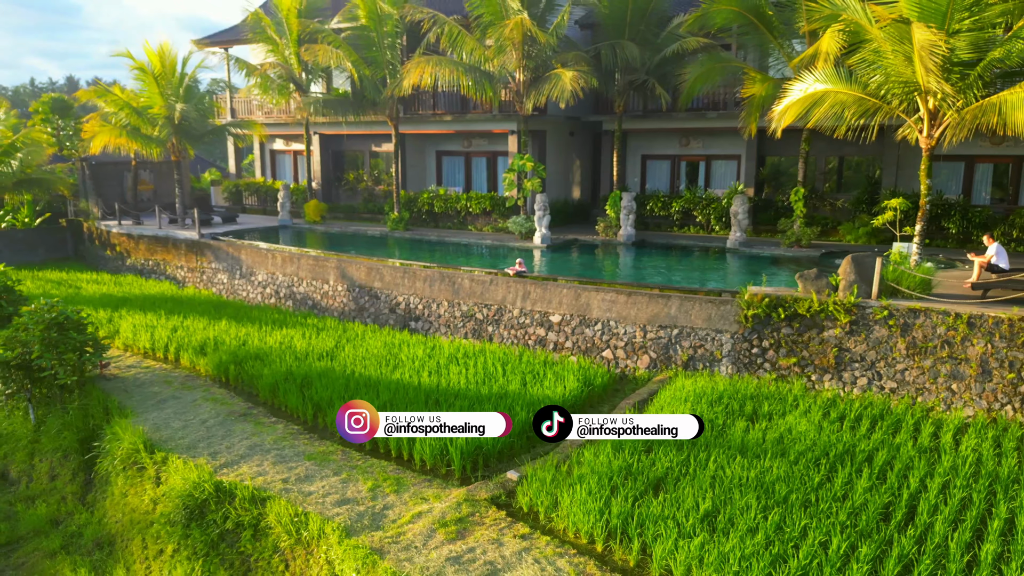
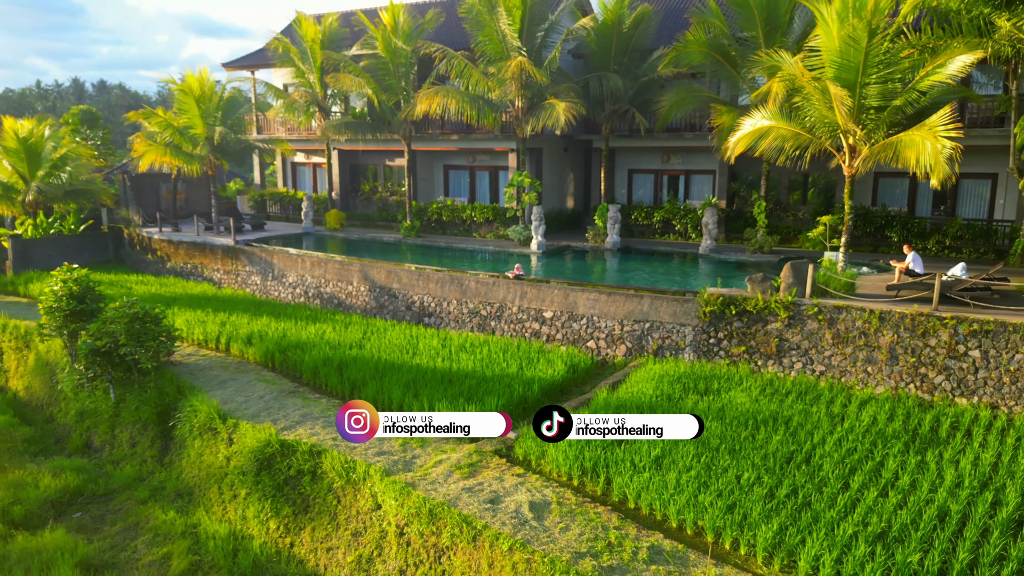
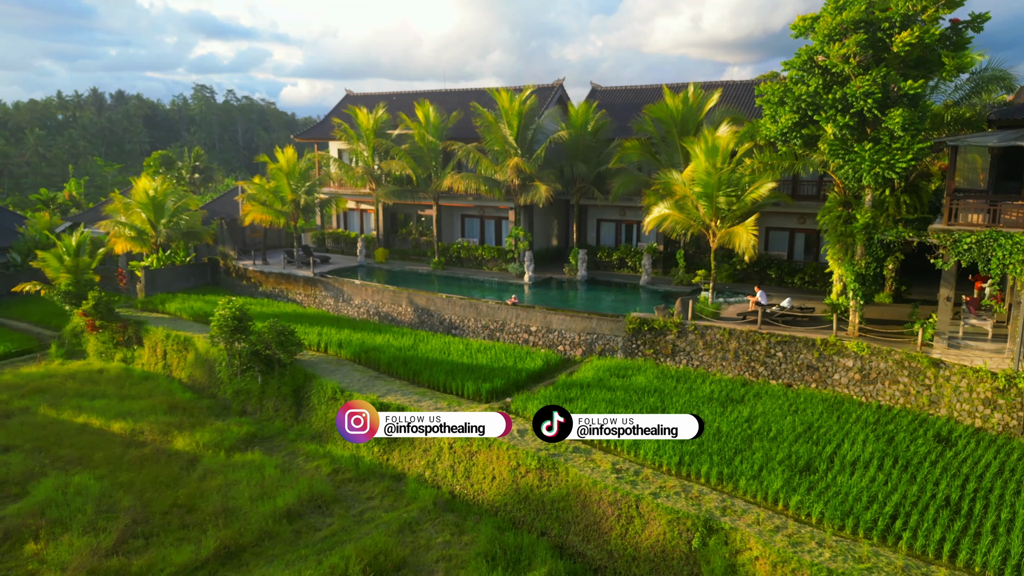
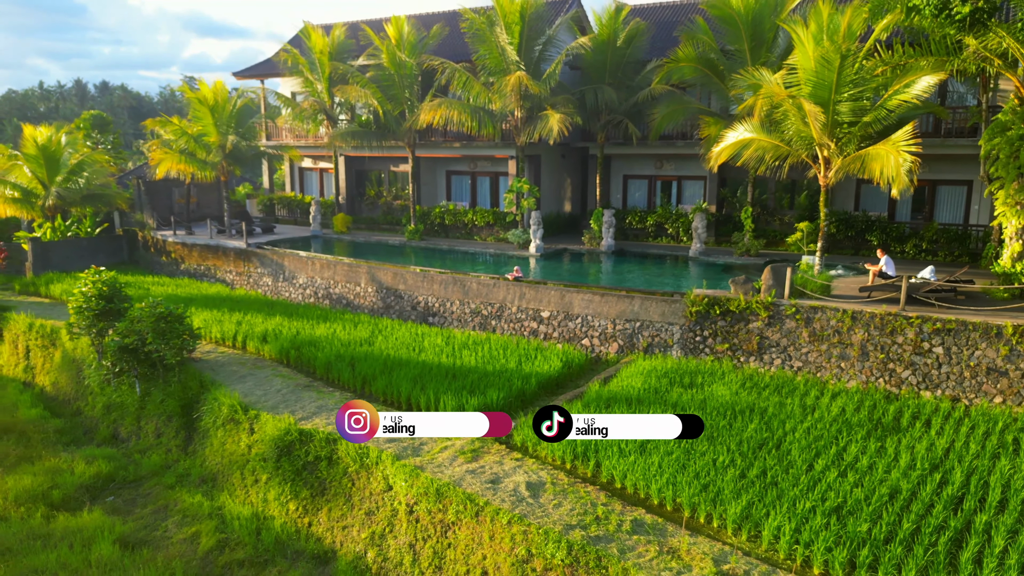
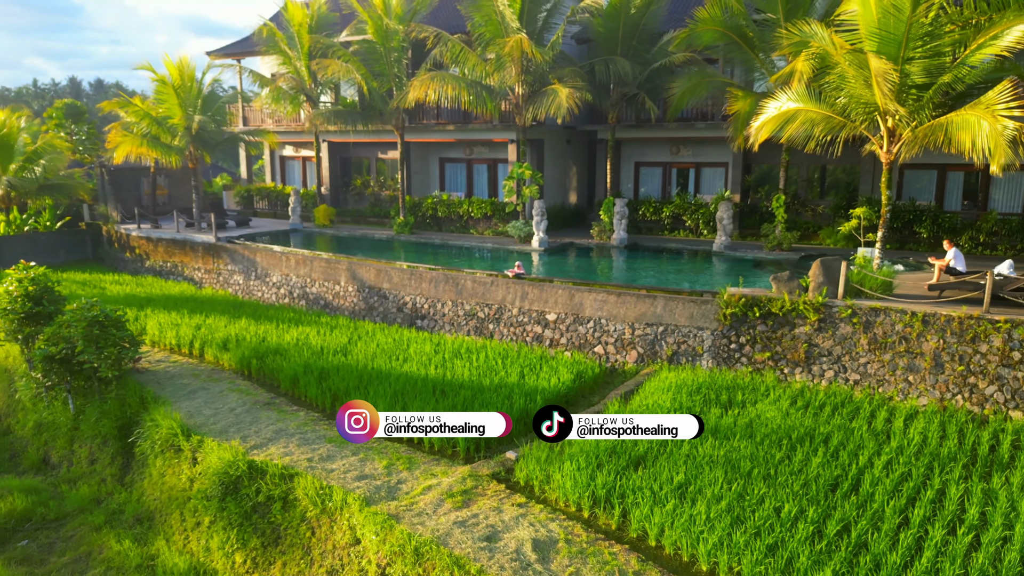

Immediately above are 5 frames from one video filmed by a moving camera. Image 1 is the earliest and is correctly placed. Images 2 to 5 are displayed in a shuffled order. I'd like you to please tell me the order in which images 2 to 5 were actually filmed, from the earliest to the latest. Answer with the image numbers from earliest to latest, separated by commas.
5, 2, 4, 3
